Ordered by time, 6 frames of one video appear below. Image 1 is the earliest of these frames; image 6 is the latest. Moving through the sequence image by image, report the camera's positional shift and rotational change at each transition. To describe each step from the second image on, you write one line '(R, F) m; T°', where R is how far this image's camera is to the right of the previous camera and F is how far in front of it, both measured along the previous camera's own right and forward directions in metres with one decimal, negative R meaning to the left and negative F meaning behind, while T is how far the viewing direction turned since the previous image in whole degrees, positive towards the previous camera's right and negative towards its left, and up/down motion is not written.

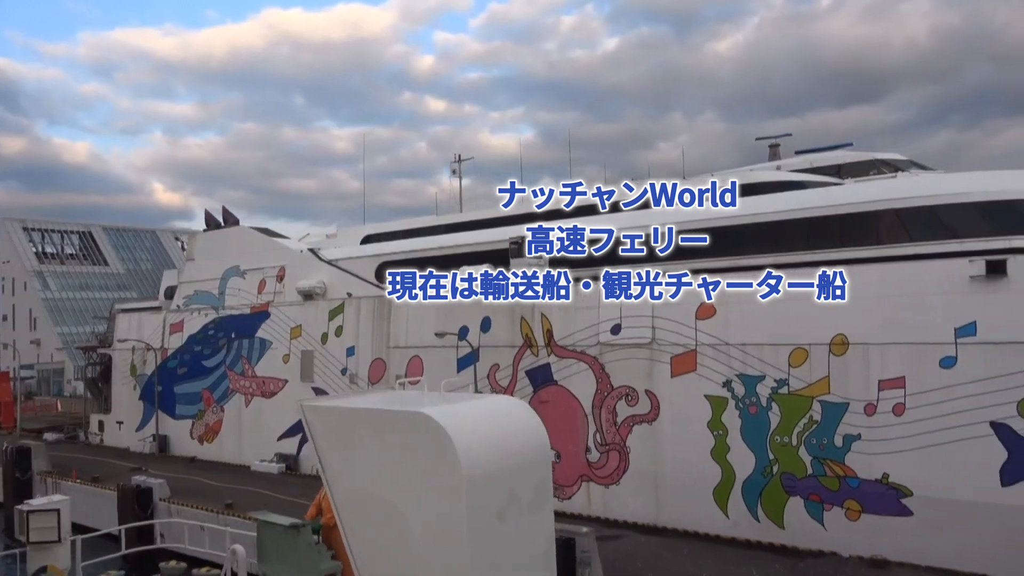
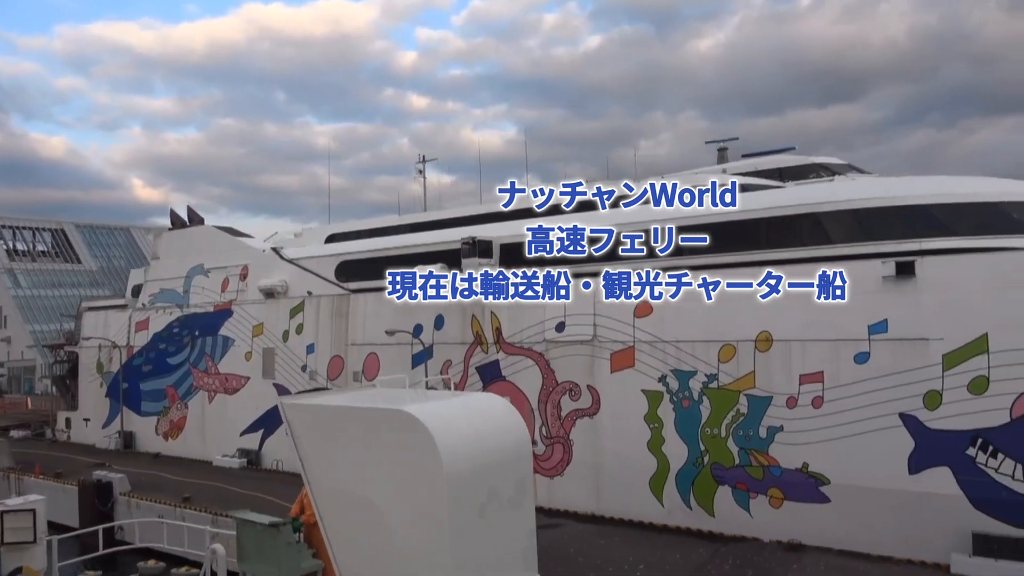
(+0.5, -0.4) m; +1°
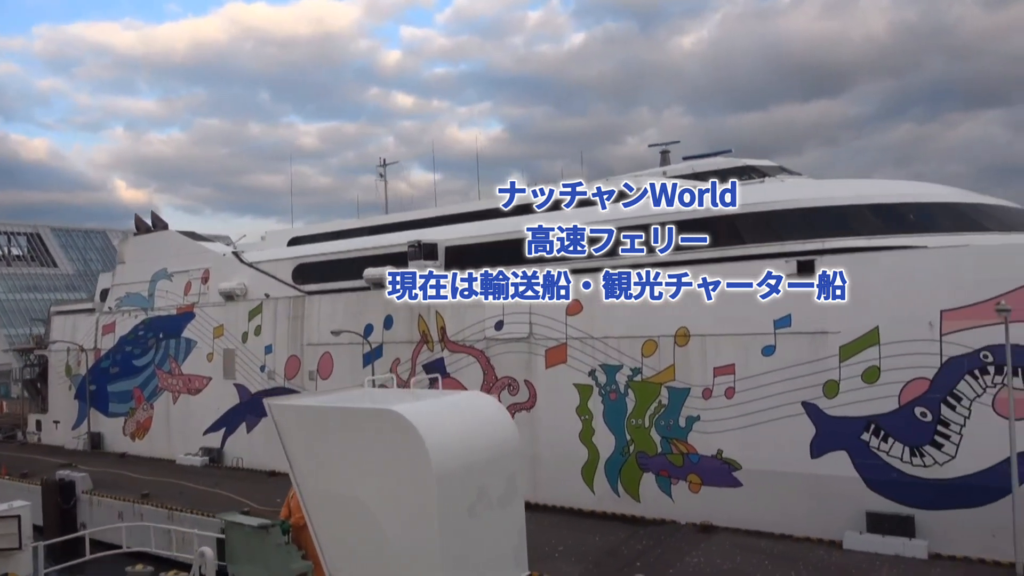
(+0.7, -0.5) m; +1°
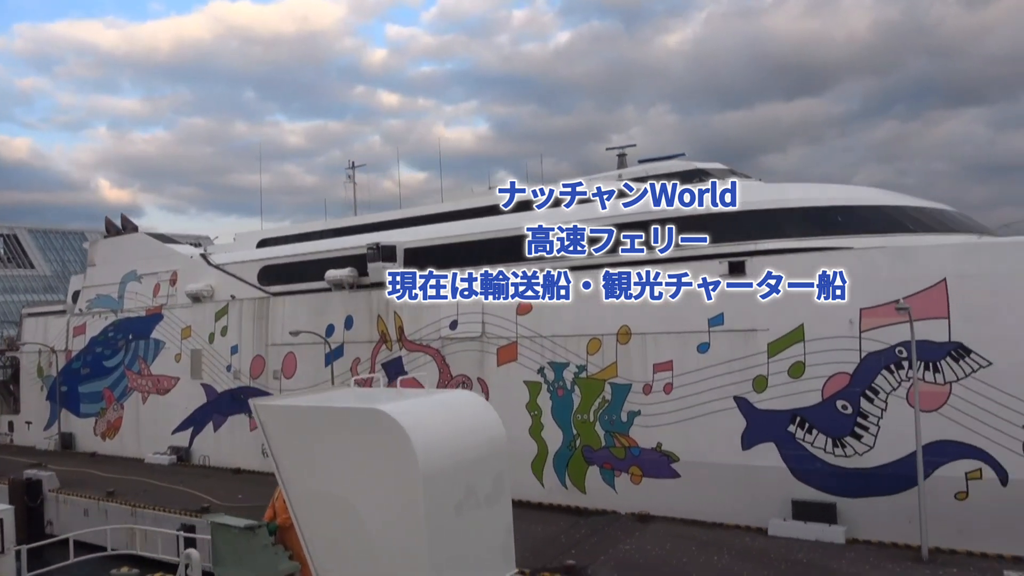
(+0.5, -0.4) m; +1°
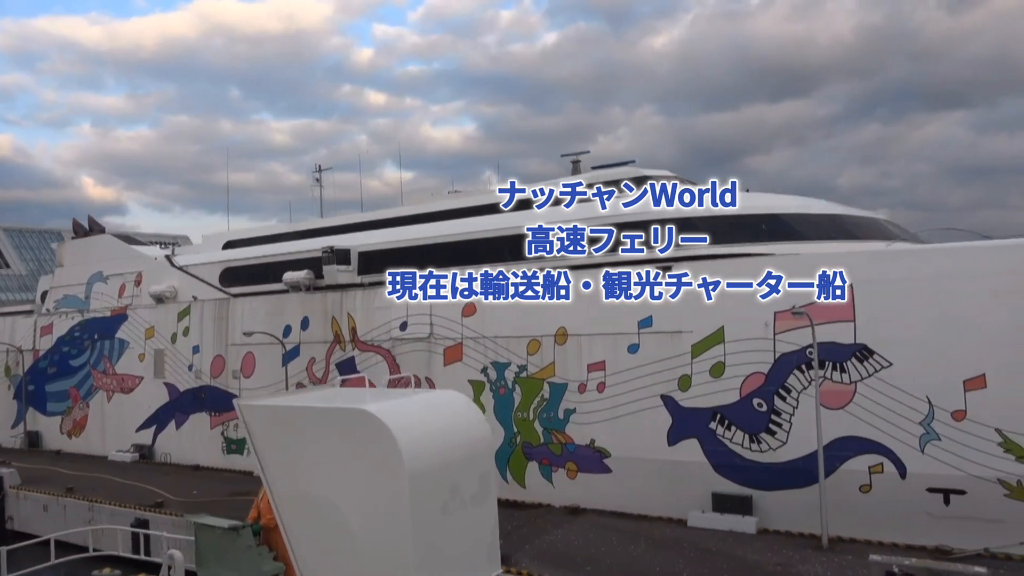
(+0.6, -0.5) m; +1°
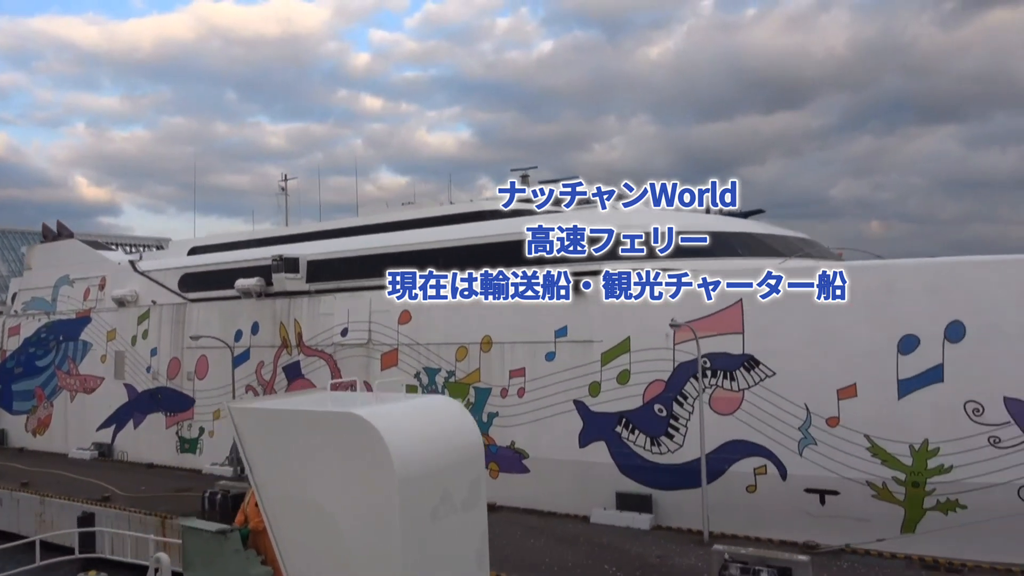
(+1.0, -0.7) m; 0°
